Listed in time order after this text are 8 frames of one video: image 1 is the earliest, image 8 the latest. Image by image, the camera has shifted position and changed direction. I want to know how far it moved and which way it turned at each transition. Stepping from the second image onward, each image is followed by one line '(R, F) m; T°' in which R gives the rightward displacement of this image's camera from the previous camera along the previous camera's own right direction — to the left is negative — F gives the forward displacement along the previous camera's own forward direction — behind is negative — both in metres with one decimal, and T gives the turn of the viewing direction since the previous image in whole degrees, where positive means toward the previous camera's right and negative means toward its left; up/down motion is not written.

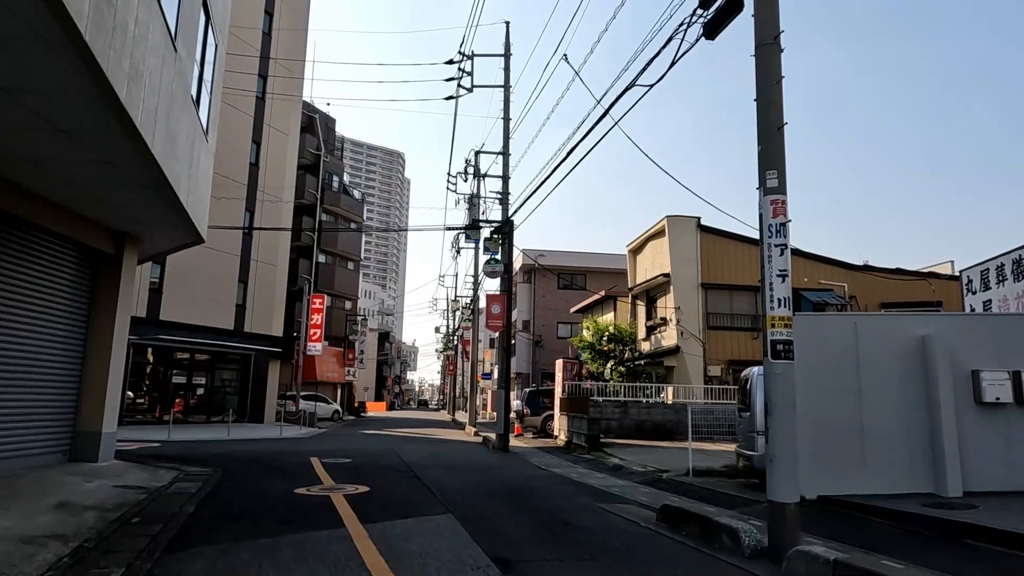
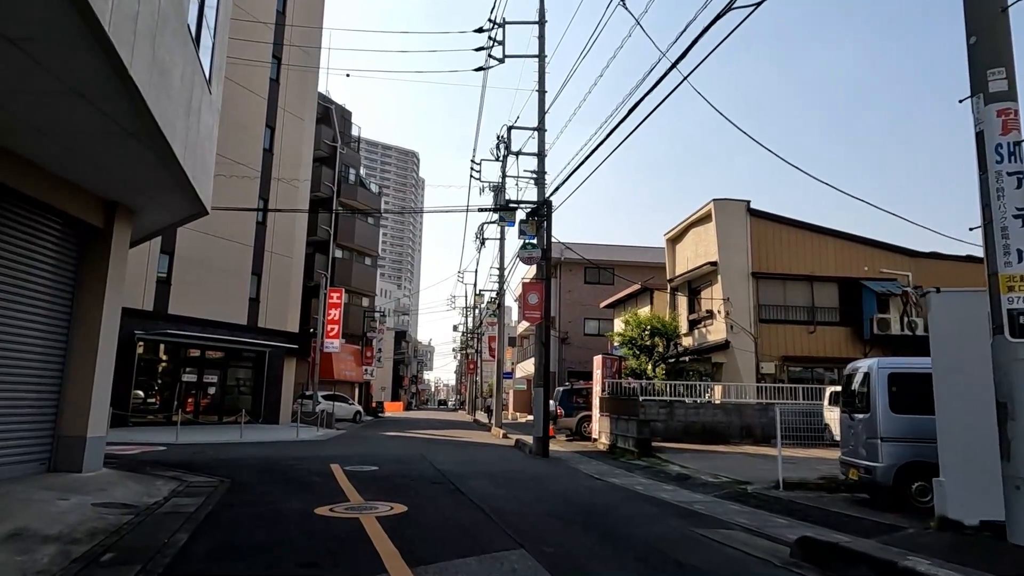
(-0.6, +1.7) m; -1°
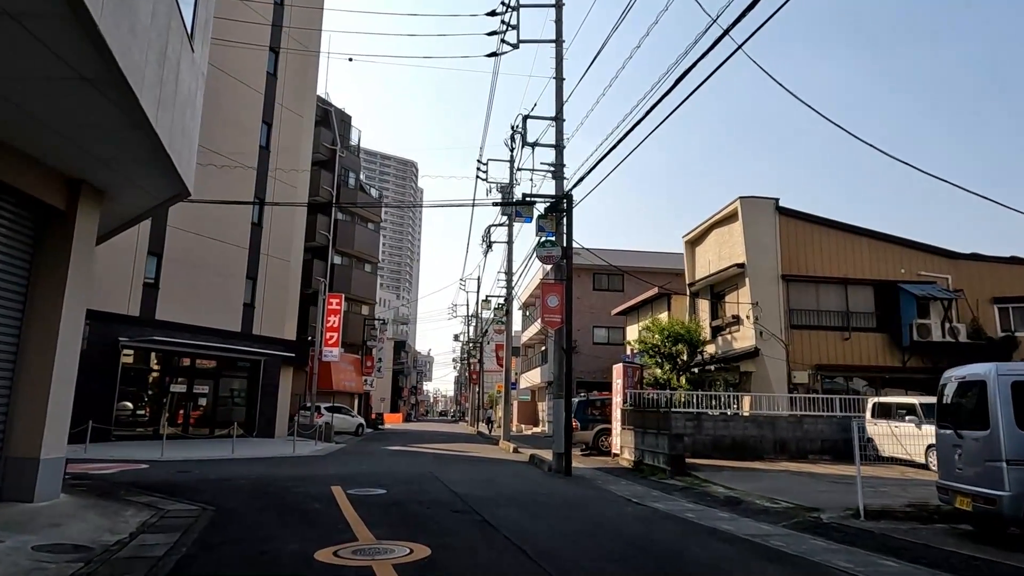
(-0.4, +1.4) m; 0°
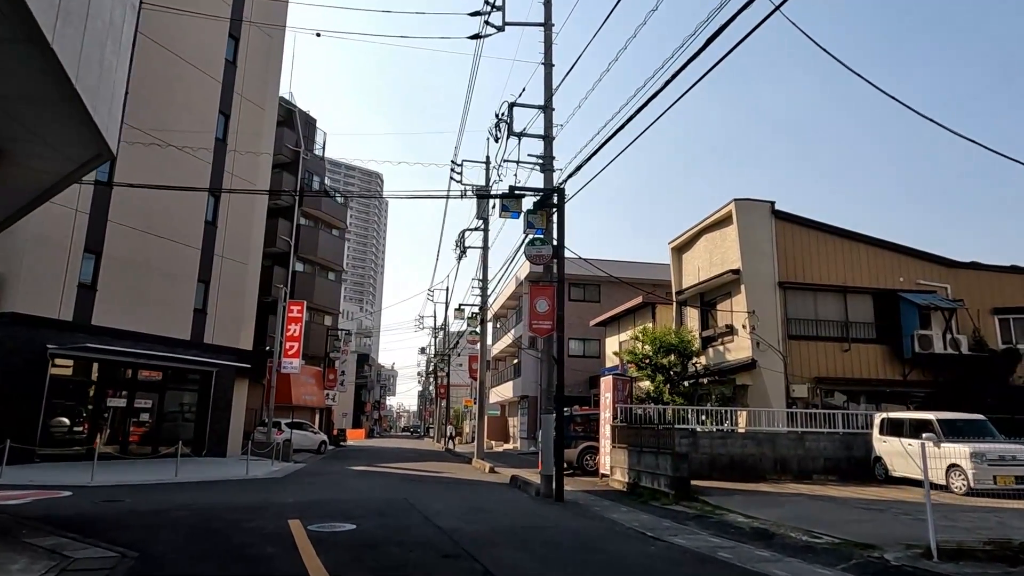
(-0.4, +1.5) m; +3°
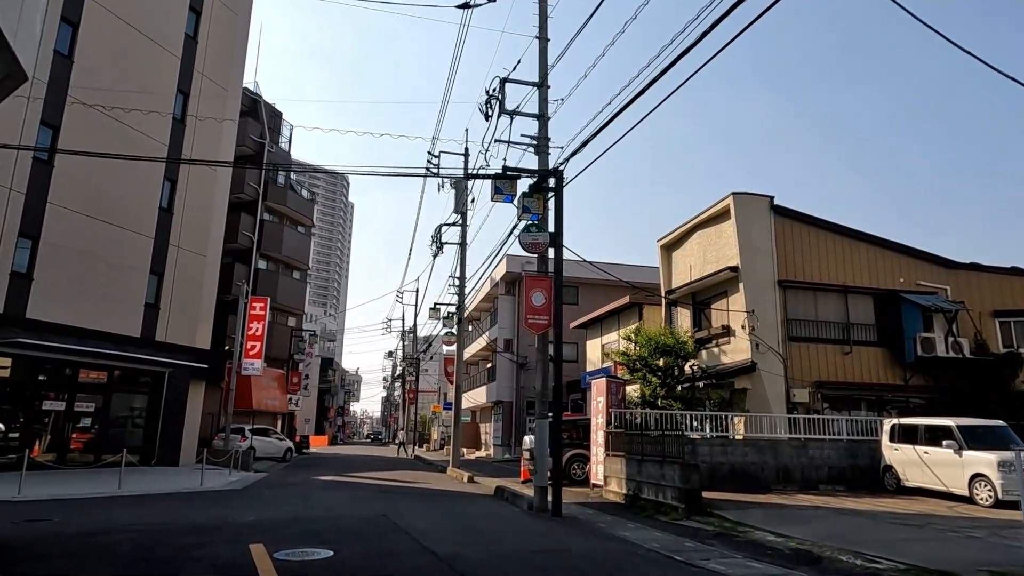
(-0.5, +1.3) m; +3°
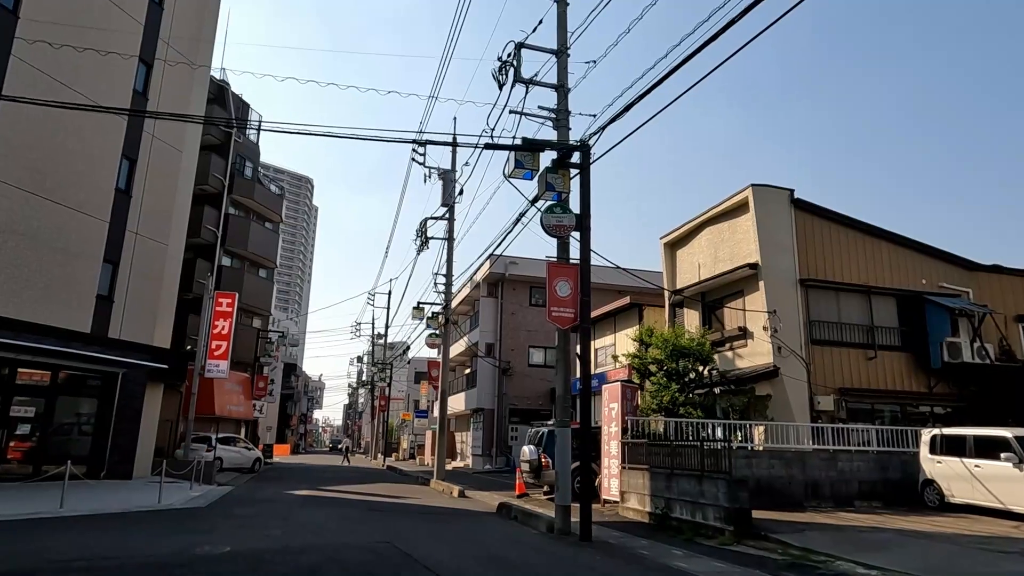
(-0.9, +1.6) m; +3°
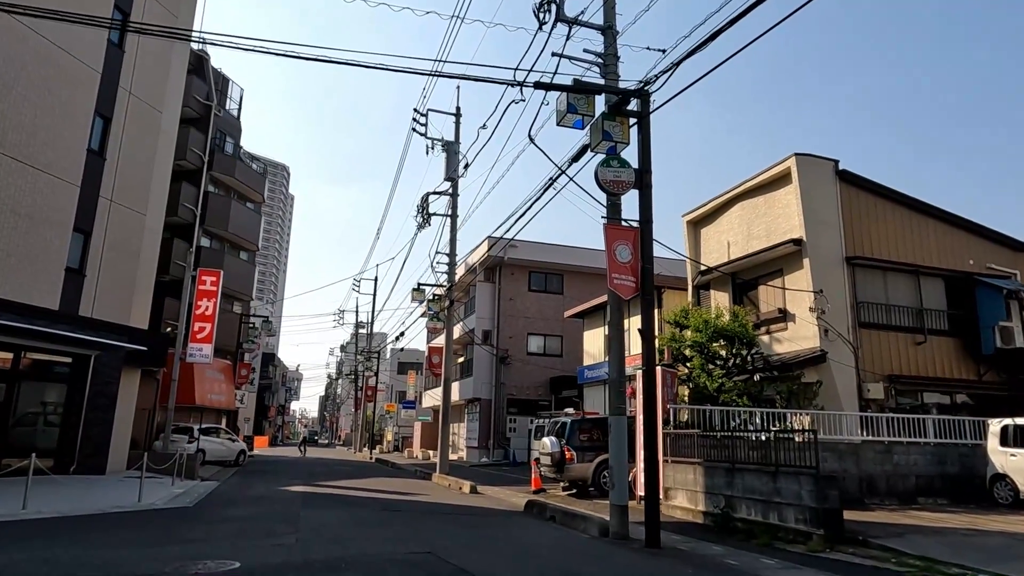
(-1.0, +1.5) m; +2°
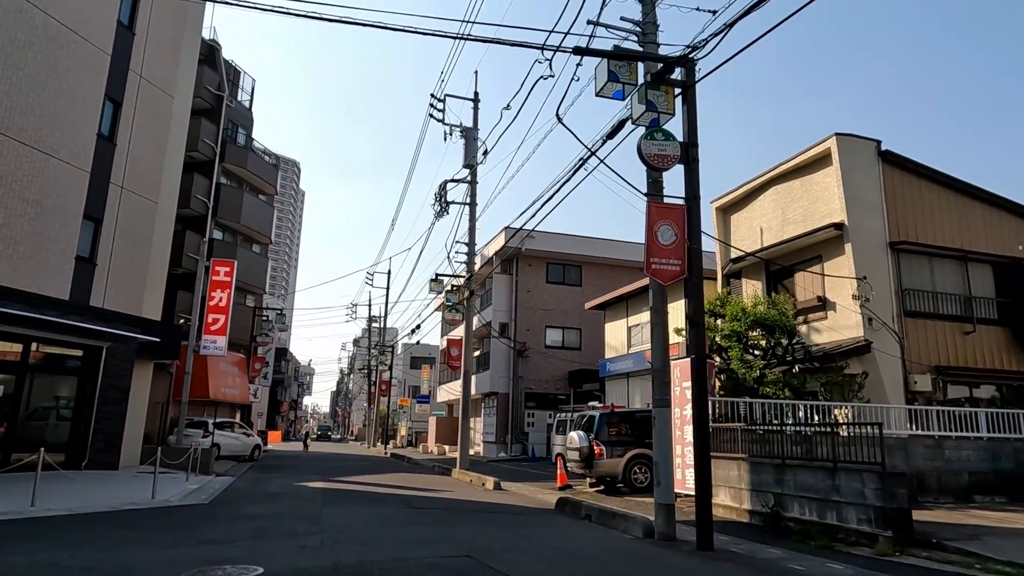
(-0.3, +0.6) m; -1°
